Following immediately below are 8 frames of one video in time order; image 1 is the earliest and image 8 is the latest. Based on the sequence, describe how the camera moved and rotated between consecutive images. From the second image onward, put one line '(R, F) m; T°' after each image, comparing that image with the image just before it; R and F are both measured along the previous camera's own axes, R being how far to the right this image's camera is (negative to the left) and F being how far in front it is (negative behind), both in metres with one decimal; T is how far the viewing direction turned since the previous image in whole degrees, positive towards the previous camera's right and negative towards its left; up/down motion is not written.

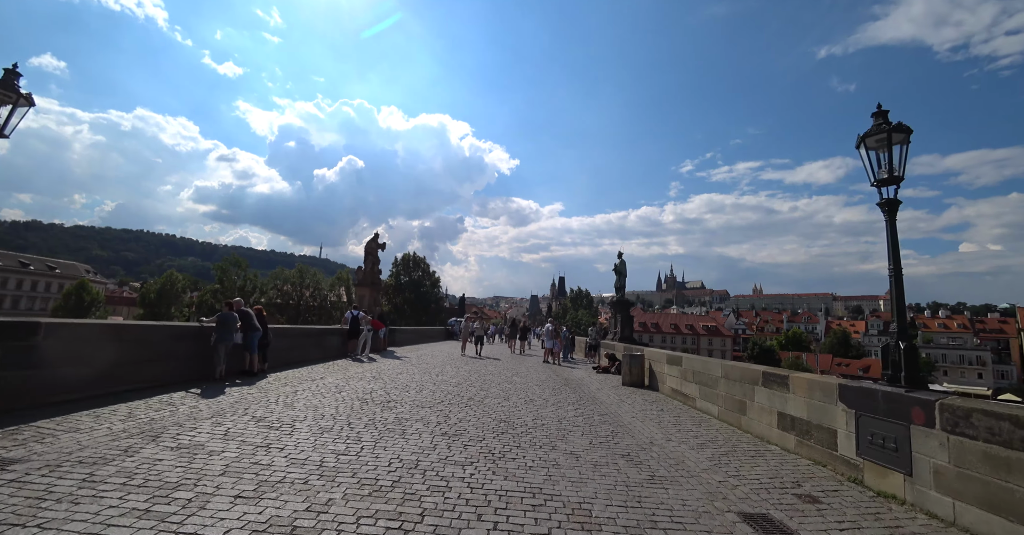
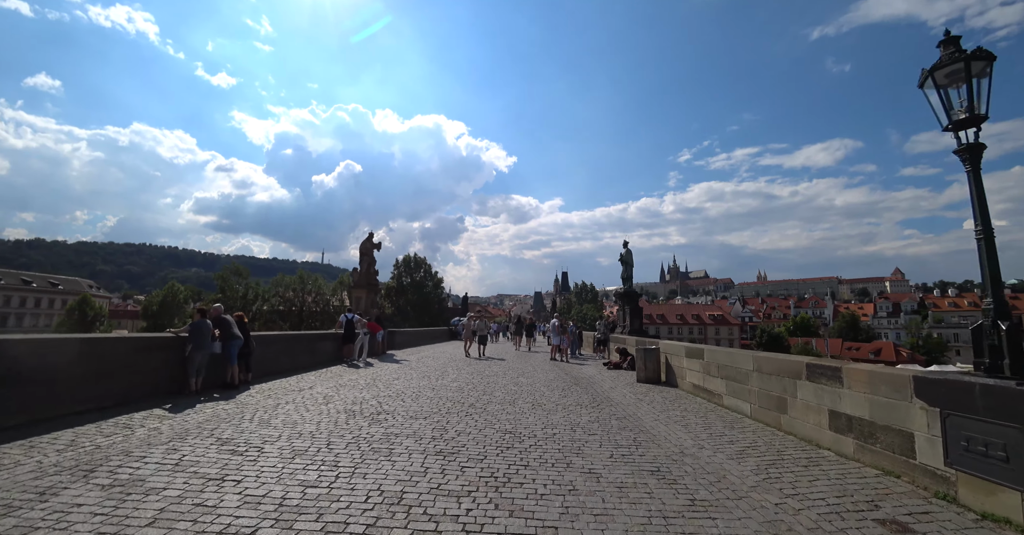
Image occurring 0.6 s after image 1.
(0.0, +0.8) m; 0°
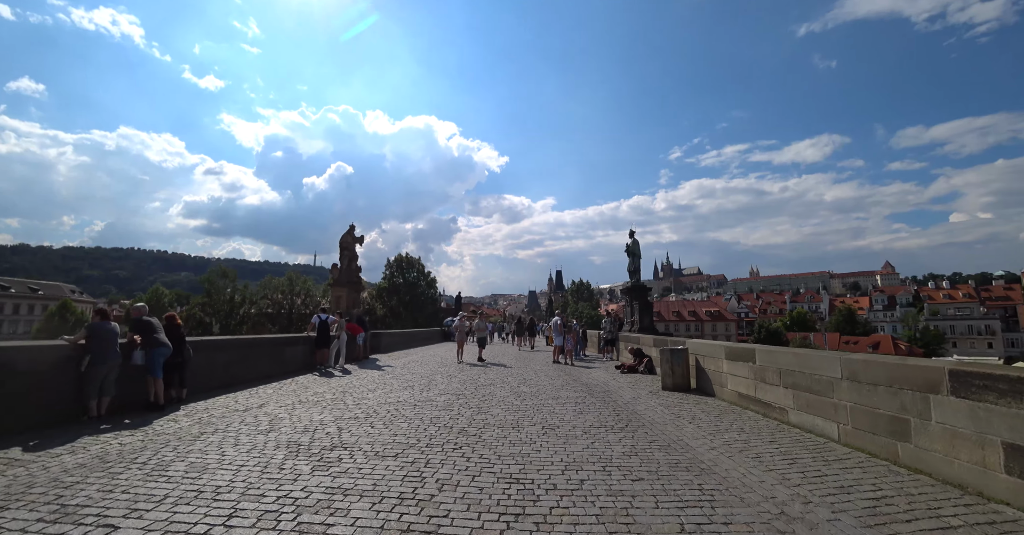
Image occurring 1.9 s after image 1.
(-0.1, +1.6) m; +1°
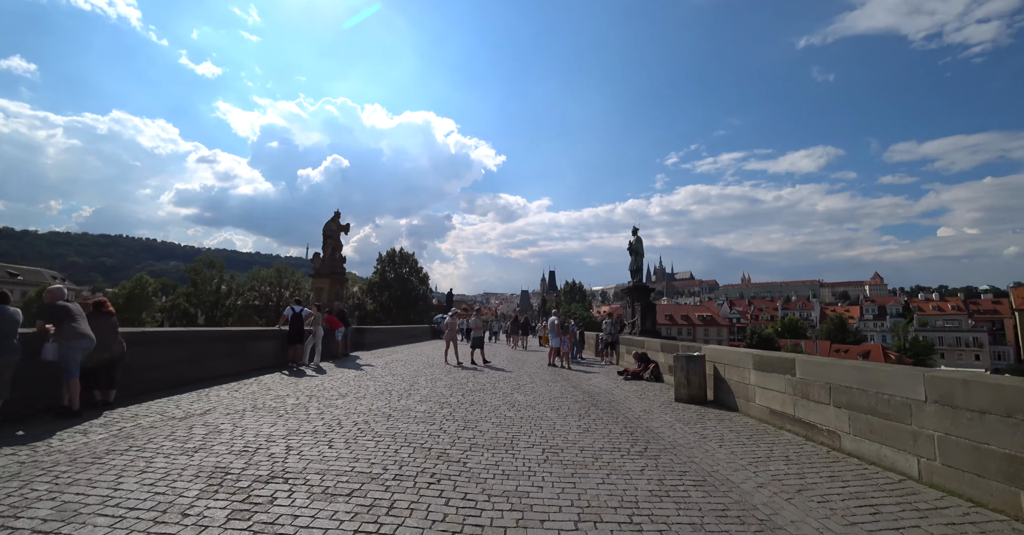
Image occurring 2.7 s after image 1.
(-0.1, +1.0) m; +1°
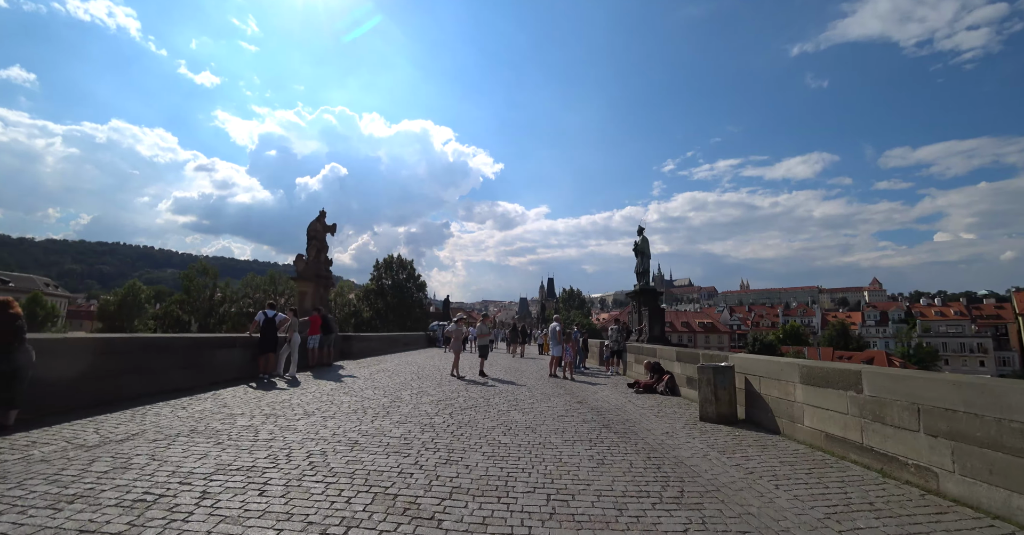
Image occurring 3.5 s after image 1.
(0.0, +1.0) m; 0°
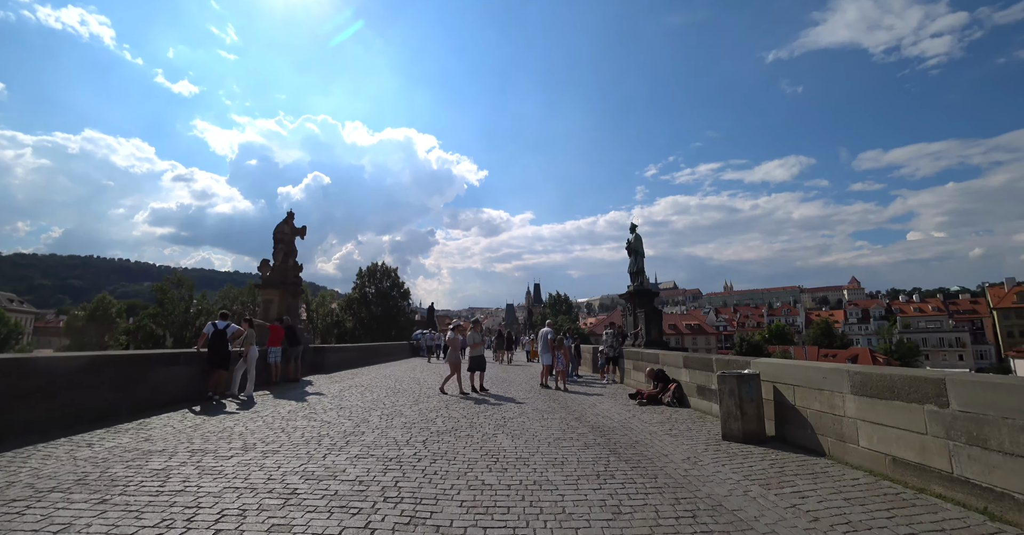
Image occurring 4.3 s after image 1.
(0.0, +1.0) m; +2°
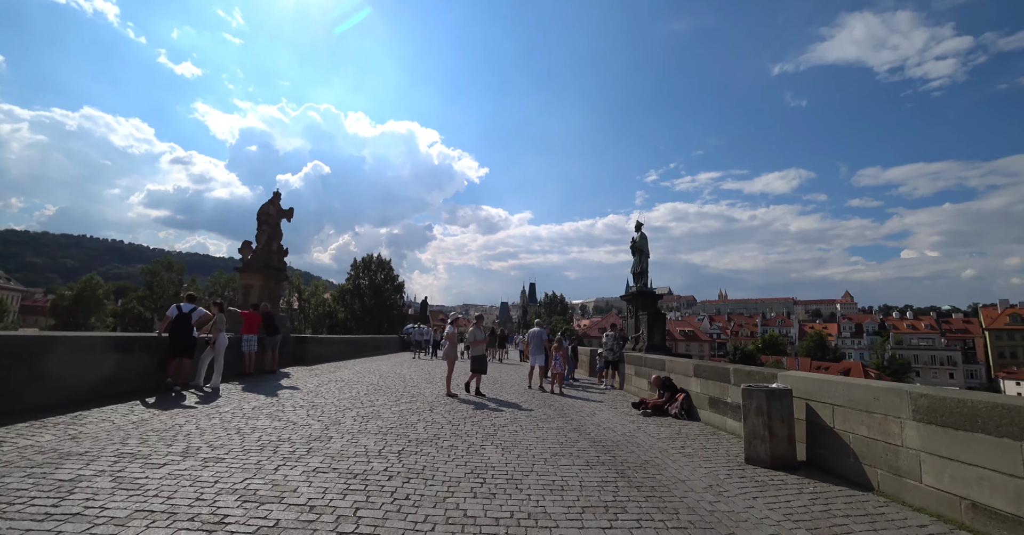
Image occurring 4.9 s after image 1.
(0.0, +0.7) m; +1°
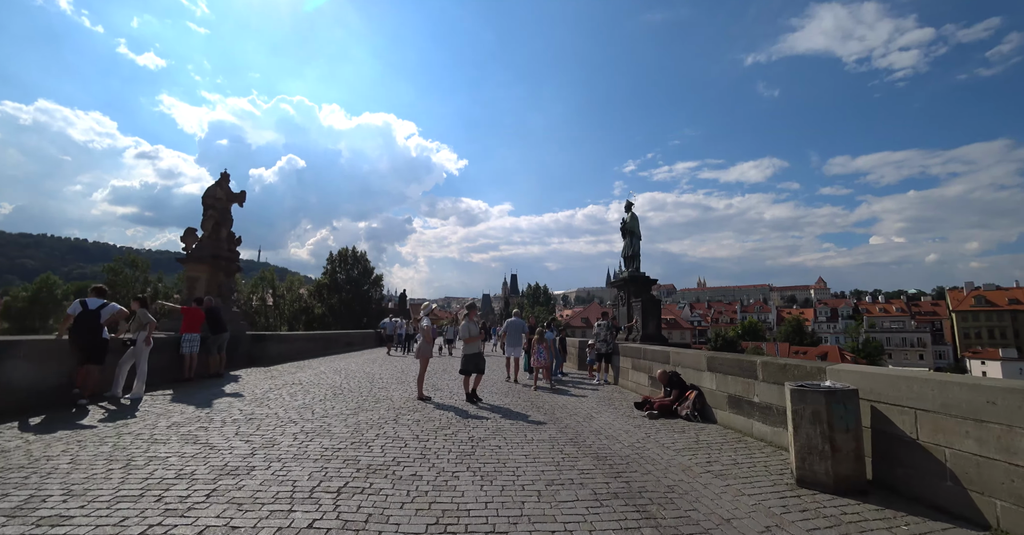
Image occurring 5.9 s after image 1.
(0.0, +1.1) m; +2°
